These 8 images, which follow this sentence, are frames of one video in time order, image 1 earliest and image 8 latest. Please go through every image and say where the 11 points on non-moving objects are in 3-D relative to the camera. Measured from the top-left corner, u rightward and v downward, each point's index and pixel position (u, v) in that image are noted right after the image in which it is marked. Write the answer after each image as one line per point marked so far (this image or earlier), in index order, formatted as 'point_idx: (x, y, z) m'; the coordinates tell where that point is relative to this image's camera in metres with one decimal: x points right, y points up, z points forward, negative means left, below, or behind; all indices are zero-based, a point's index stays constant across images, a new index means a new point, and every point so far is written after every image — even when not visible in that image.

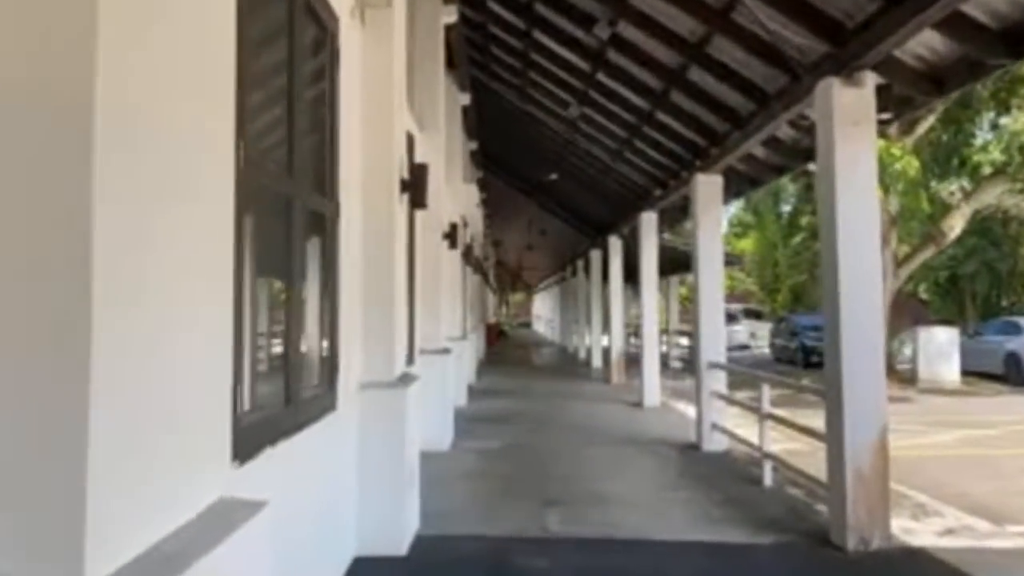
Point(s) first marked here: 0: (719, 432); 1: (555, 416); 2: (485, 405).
0: (+2.6, -1.9, +9.4) m
1: (+0.7, -2.1, +12.1) m
2: (-0.5, -2.2, +13.5) m
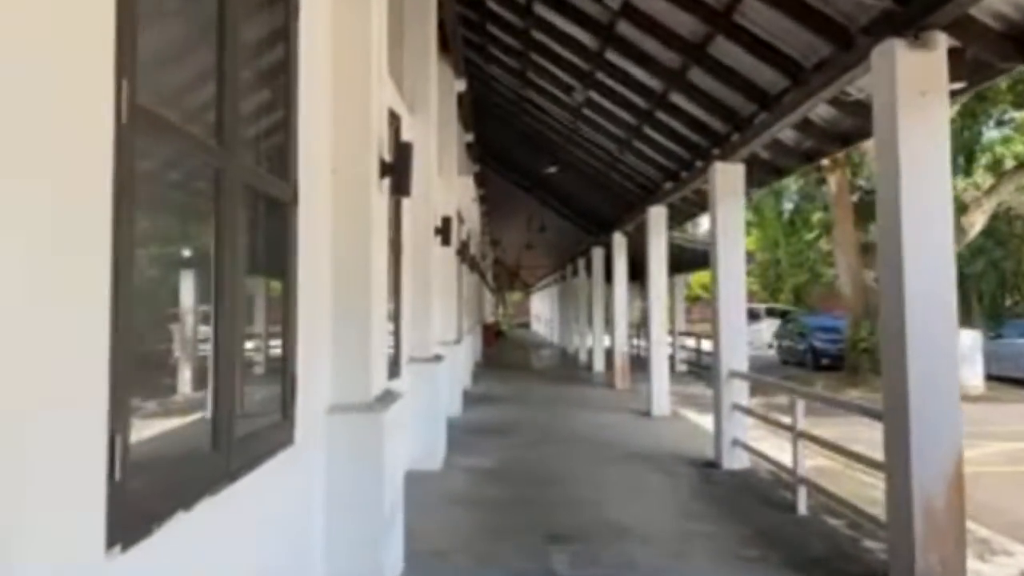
0: (+2.6, -1.9, +8.5) m
1: (+0.6, -2.1, +11.2) m
2: (-0.5, -2.2, +12.6) m
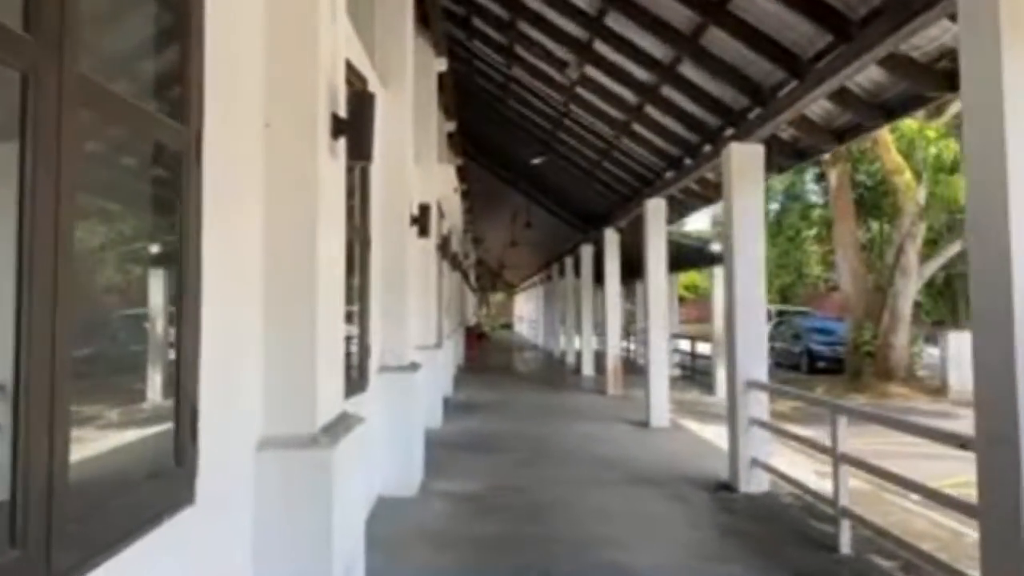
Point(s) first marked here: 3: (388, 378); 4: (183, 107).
0: (+2.5, -1.8, +7.4) m
1: (+0.5, -2.1, +10.1) m
2: (-0.8, -2.1, +11.5) m
3: (-1.3, -0.9, +7.2) m
4: (-1.2, +0.6, +2.6) m
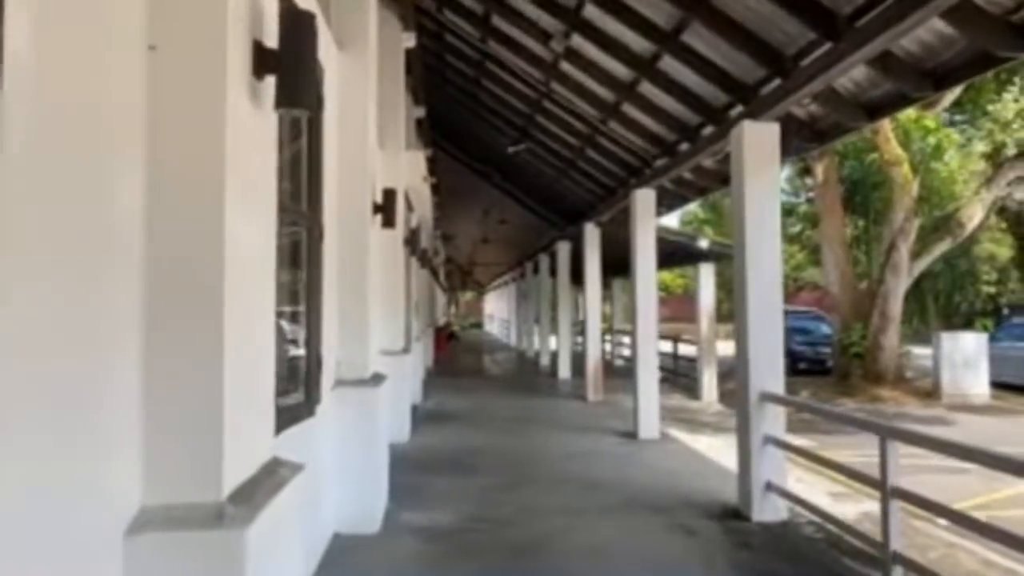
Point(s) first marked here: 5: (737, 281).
0: (+2.3, -1.8, +6.5) m
1: (+0.2, -2.1, +9.1) m
2: (-1.1, -2.1, +10.4) m
3: (-1.4, -0.9, +6.1) m
4: (-1.1, +0.6, +1.5) m
5: (+2.1, +0.1, +6.7) m
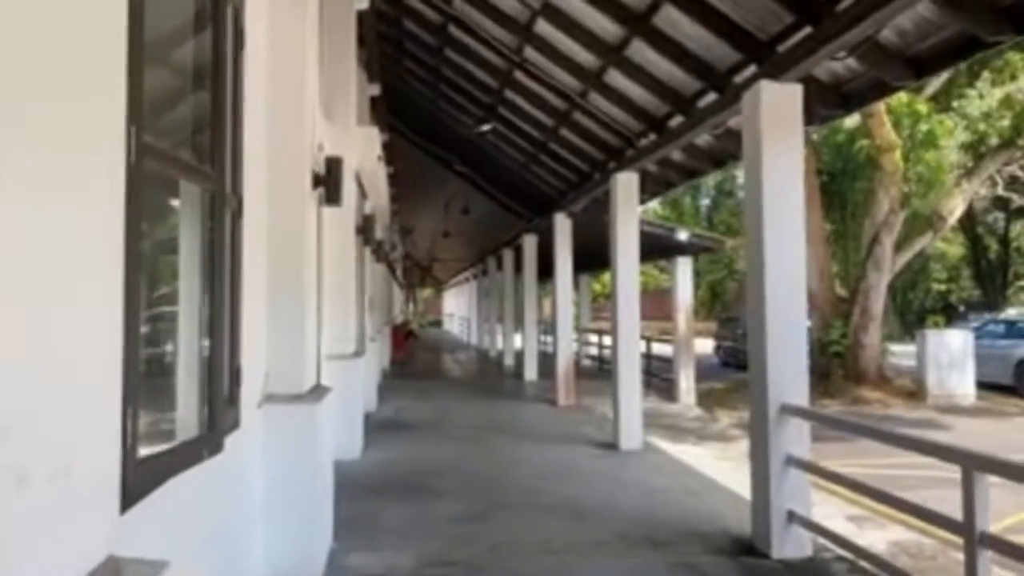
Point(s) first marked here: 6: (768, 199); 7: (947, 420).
0: (+2.1, -1.8, +5.4) m
1: (-0.2, -2.0, +7.9) m
2: (-1.5, -2.0, +9.2) m
3: (-1.6, -0.9, +4.9) m
4: (-1.0, +0.7, +0.2) m
5: (+1.9, +0.1, +5.7) m
6: (+1.9, +0.7, +5.5) m
7: (+7.5, -2.3, +12.6) m
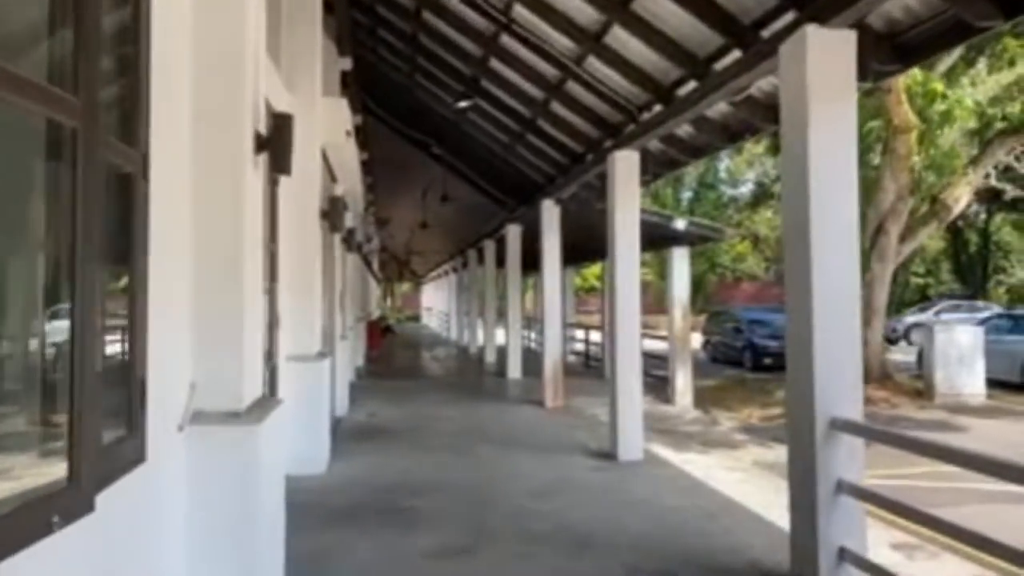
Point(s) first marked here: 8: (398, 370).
0: (+2.1, -1.7, +4.5) m
1: (-0.3, -1.9, +6.9) m
2: (-1.7, -2.0, +8.1) m
3: (-1.6, -0.8, +3.8) m
4: (-0.9, +0.7, -0.8) m
5: (+1.8, +0.2, +4.7) m
6: (+1.9, +0.7, +4.6) m
7: (+7.2, -2.2, +11.8) m
8: (-2.8, -2.0, +18.3) m
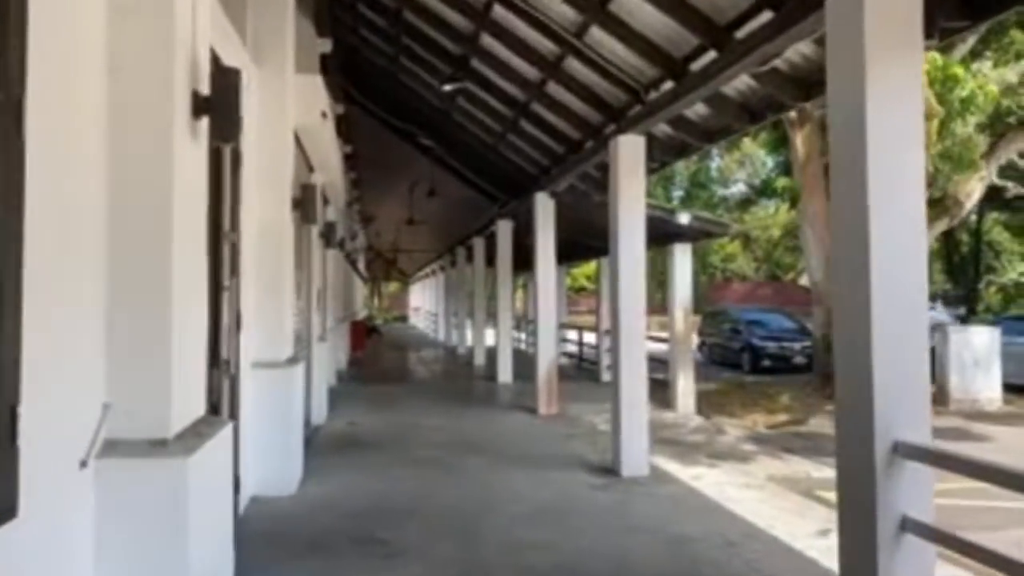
0: (+2.1, -1.7, +3.7) m
1: (-0.4, -1.9, +6.1) m
2: (-1.8, -1.9, +7.3) m
3: (-1.6, -0.8, +3.0) m
4: (-0.9, +0.7, -1.6) m
5: (+1.8, +0.2, +4.0) m
6: (+1.9, +0.8, +3.8) m
7: (+7.1, -2.1, +11.1) m
8: (-3.1, -2.0, +17.4) m
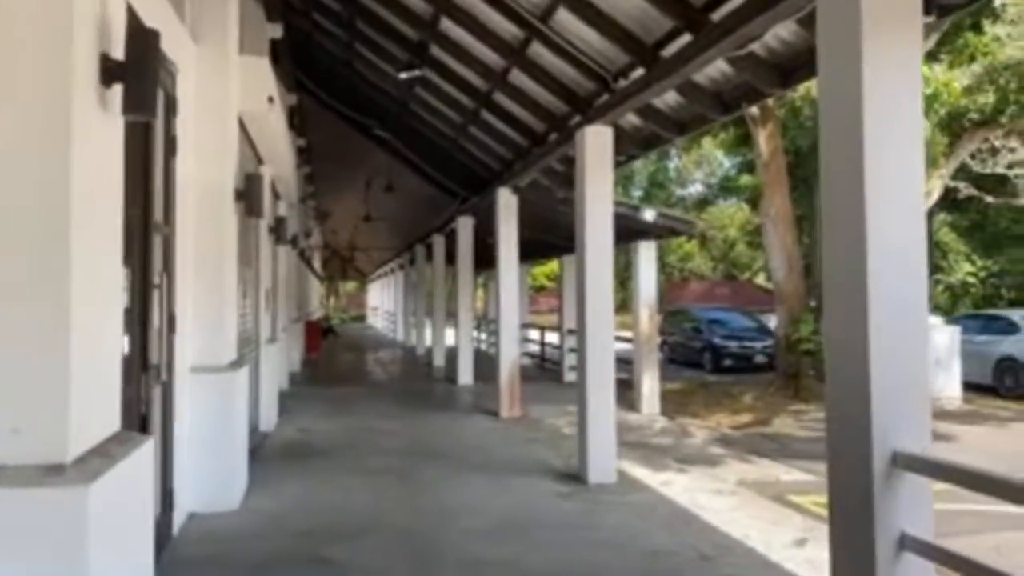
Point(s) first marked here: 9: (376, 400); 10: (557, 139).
0: (+1.9, -1.7, +3.4) m
1: (-0.6, -1.9, +5.7) m
2: (-2.1, -1.9, +6.8) m
3: (-1.8, -0.8, +2.5) m
4: (-0.7, +0.7, -2.1) m
5: (+1.6, +0.2, +3.6) m
6: (+1.7, +0.8, +3.5) m
7: (+6.5, -2.1, +11.1) m
8: (-4.0, -2.0, +16.8) m
9: (-2.4, -2.0, +13.0) m
10: (+0.5, +1.8, +8.4) m
